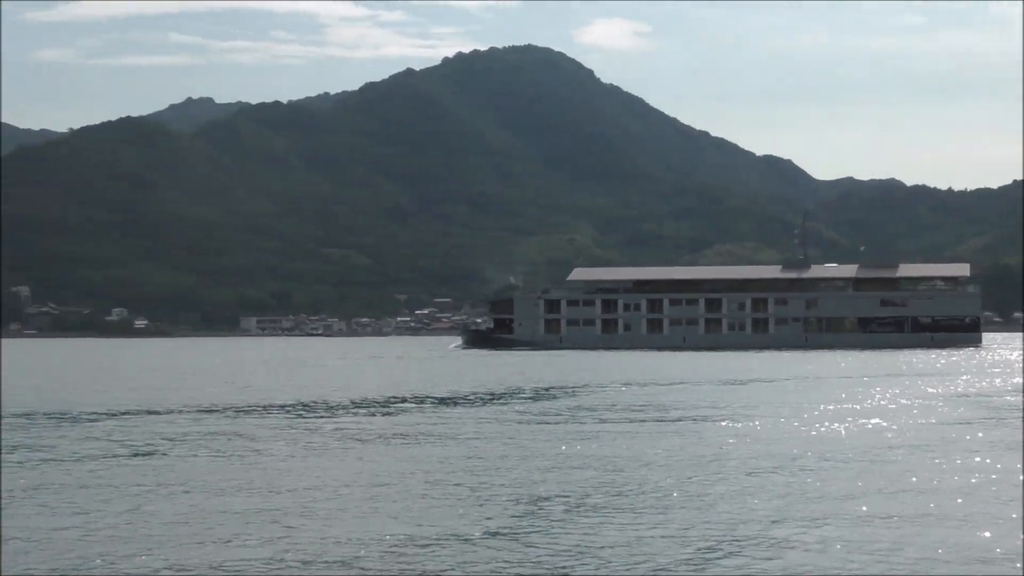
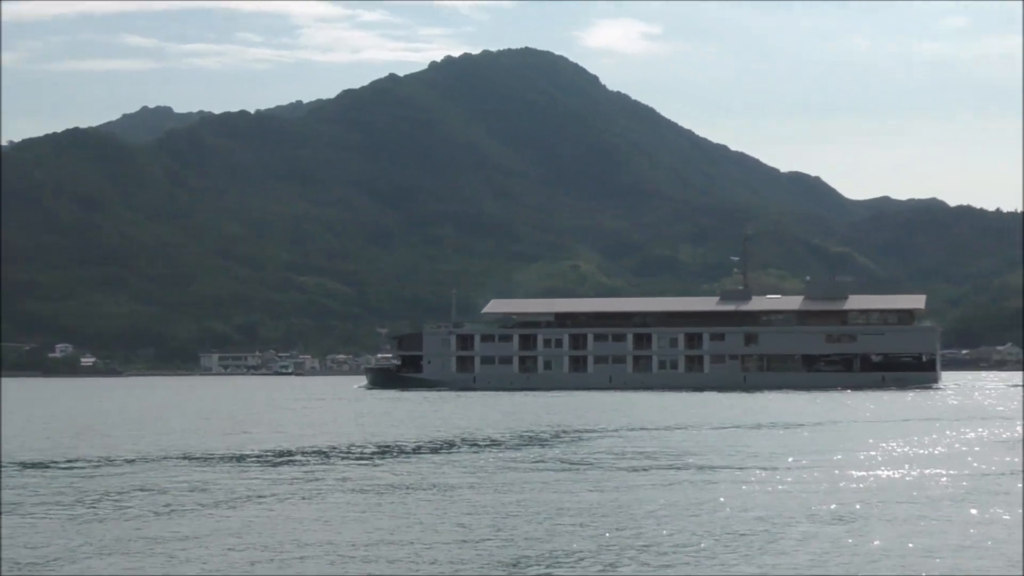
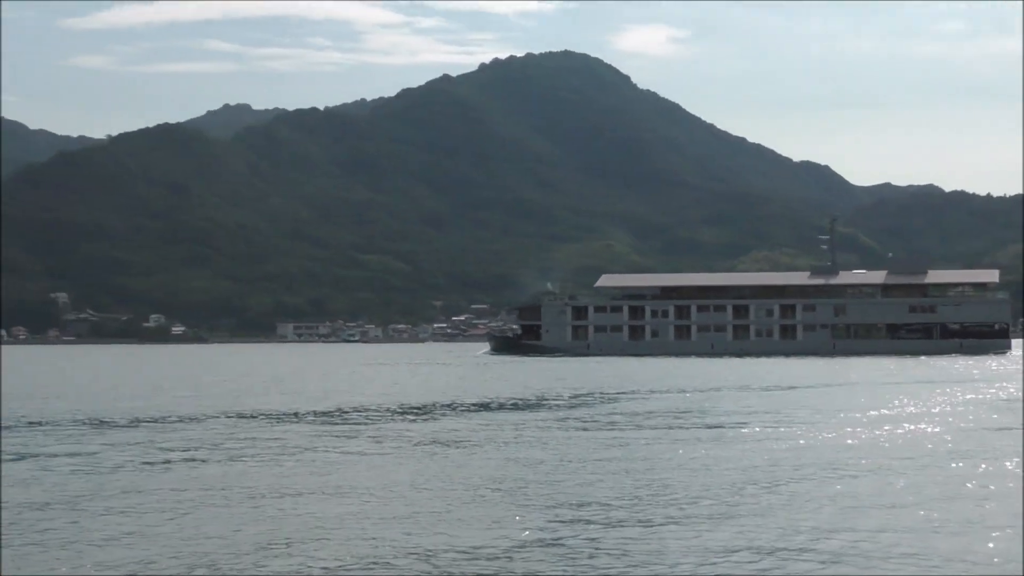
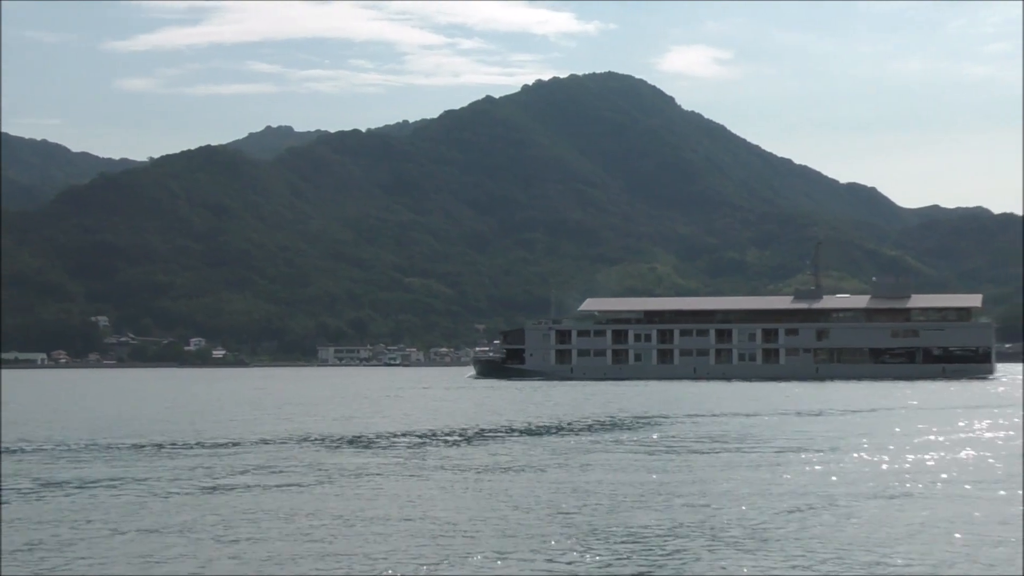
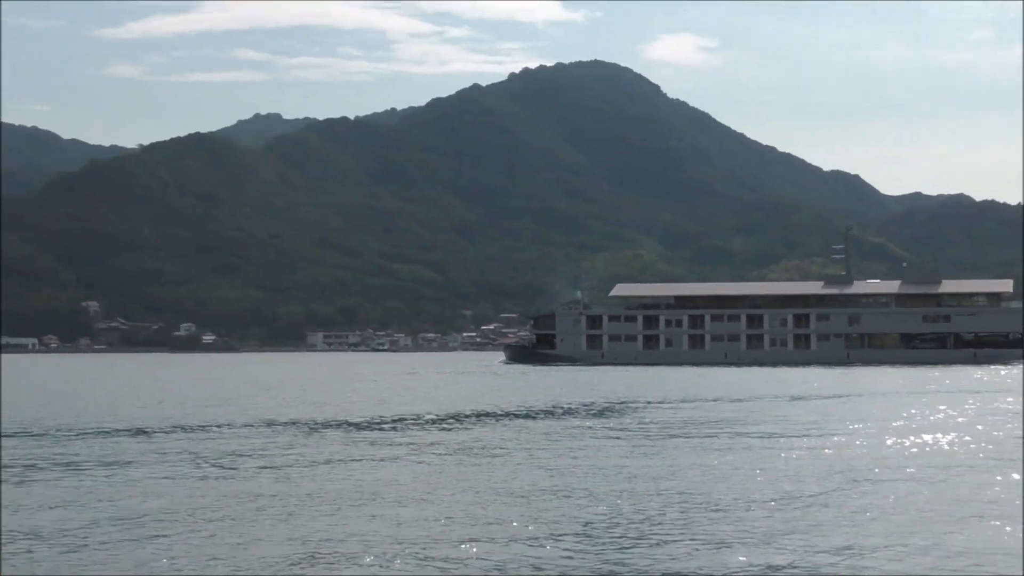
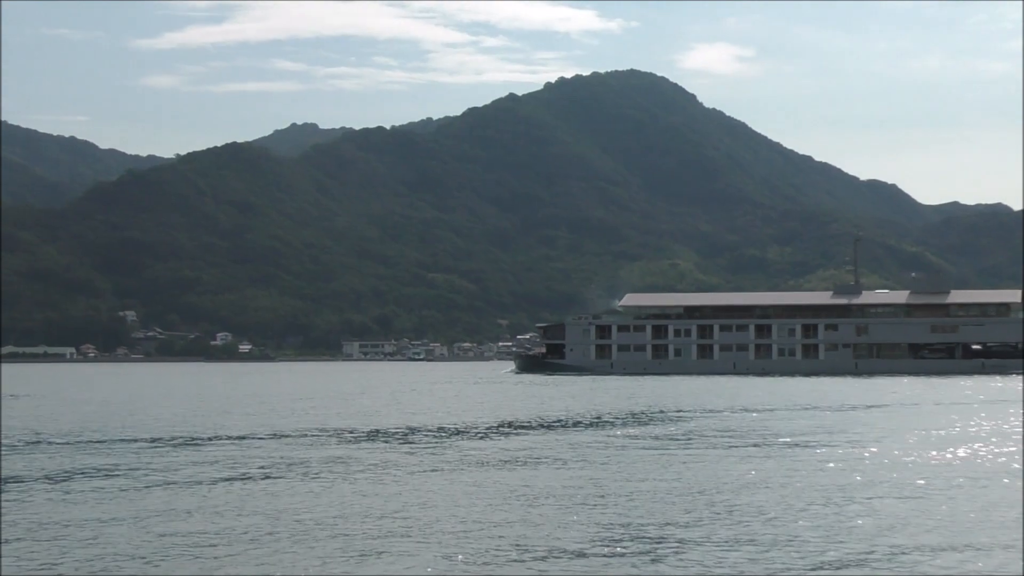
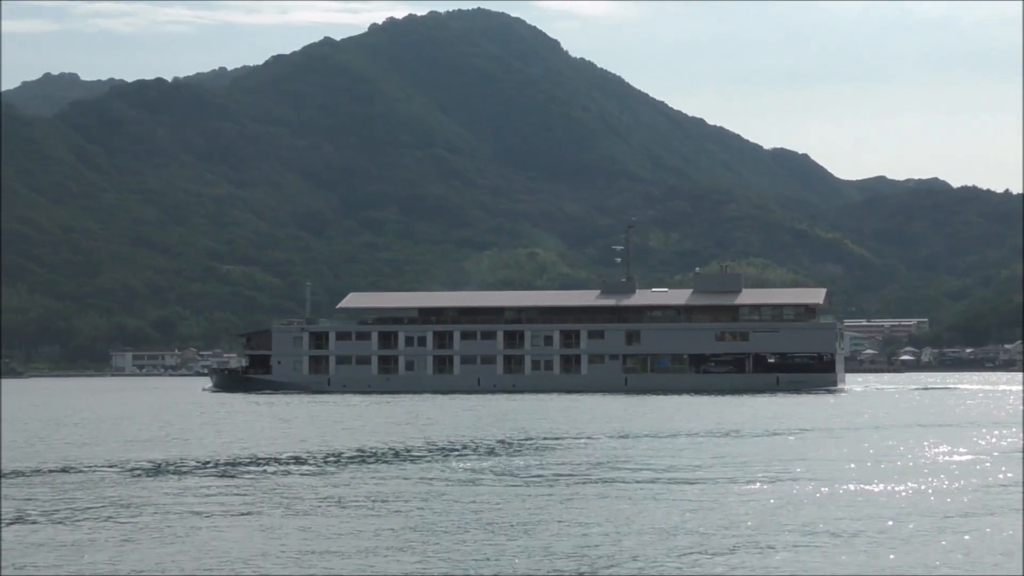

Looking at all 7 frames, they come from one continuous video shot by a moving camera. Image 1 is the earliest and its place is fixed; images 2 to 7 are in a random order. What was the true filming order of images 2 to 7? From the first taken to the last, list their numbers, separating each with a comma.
3, 5, 6, 4, 2, 7
